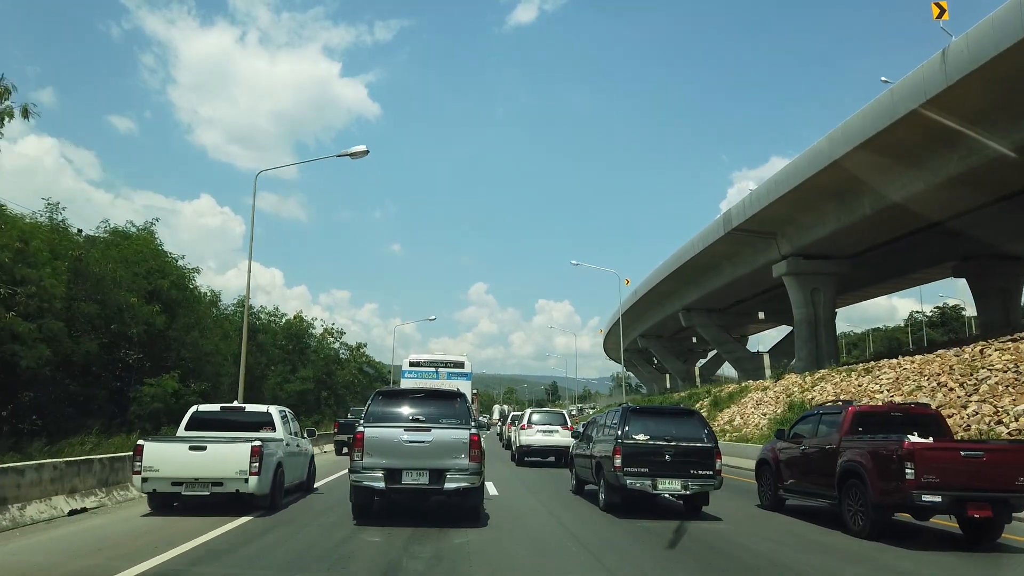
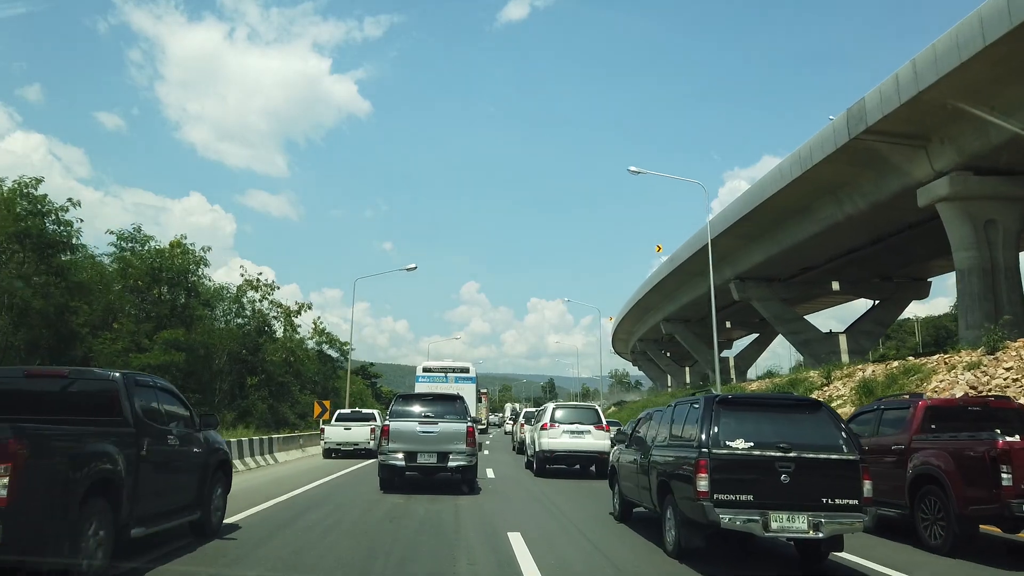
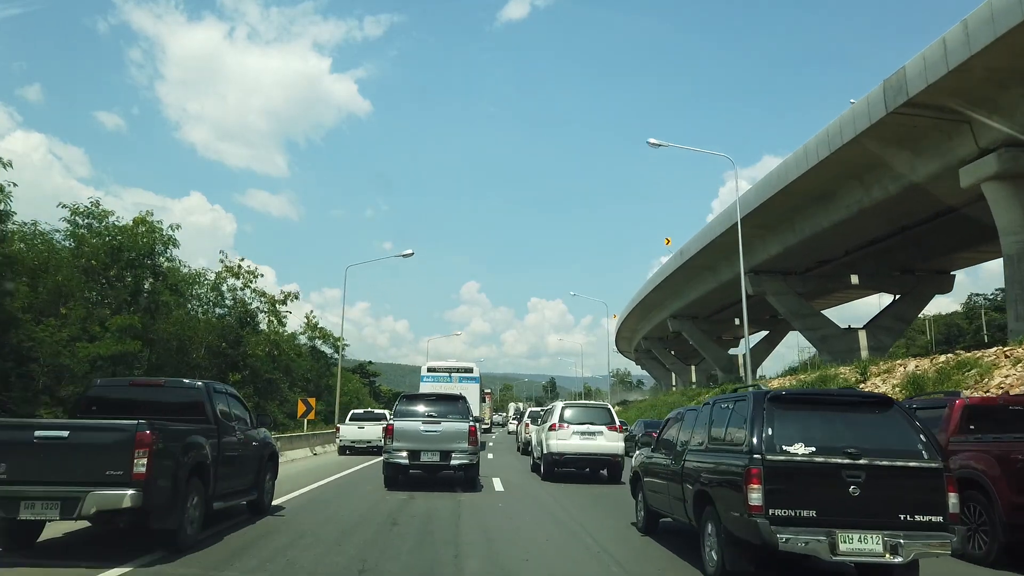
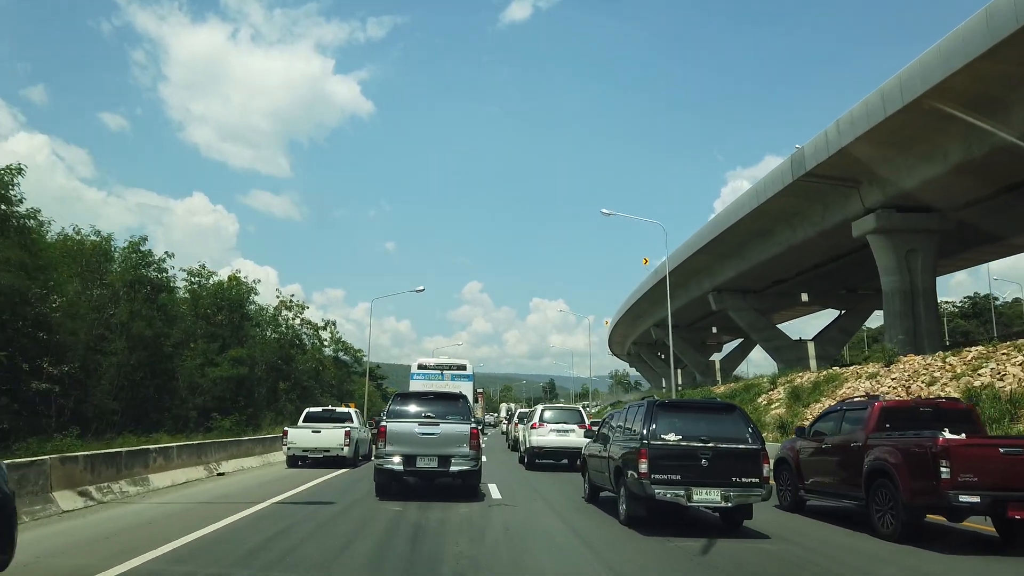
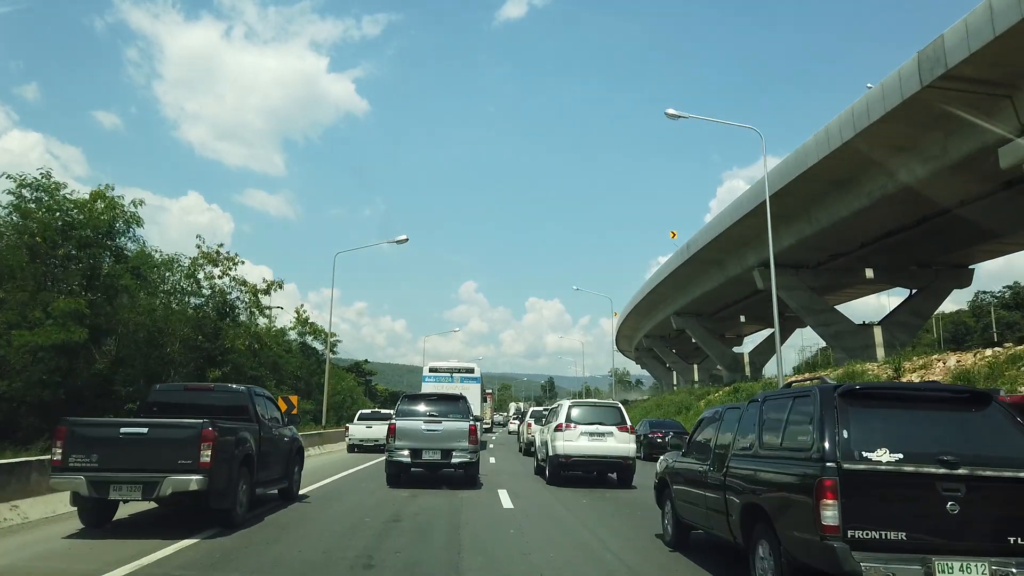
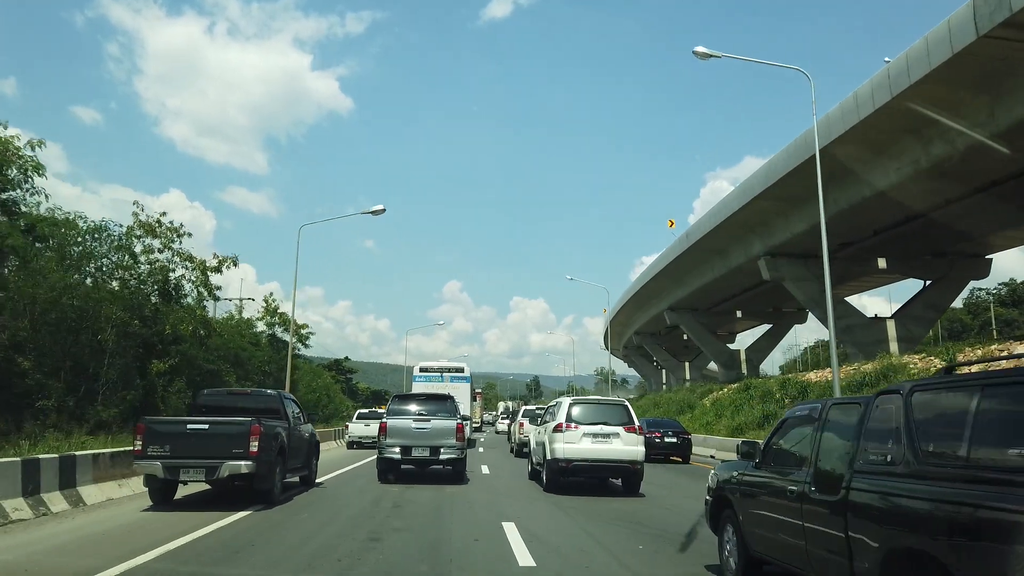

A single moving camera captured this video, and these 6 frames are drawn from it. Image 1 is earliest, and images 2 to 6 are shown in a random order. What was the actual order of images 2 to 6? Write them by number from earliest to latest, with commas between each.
4, 2, 3, 5, 6
